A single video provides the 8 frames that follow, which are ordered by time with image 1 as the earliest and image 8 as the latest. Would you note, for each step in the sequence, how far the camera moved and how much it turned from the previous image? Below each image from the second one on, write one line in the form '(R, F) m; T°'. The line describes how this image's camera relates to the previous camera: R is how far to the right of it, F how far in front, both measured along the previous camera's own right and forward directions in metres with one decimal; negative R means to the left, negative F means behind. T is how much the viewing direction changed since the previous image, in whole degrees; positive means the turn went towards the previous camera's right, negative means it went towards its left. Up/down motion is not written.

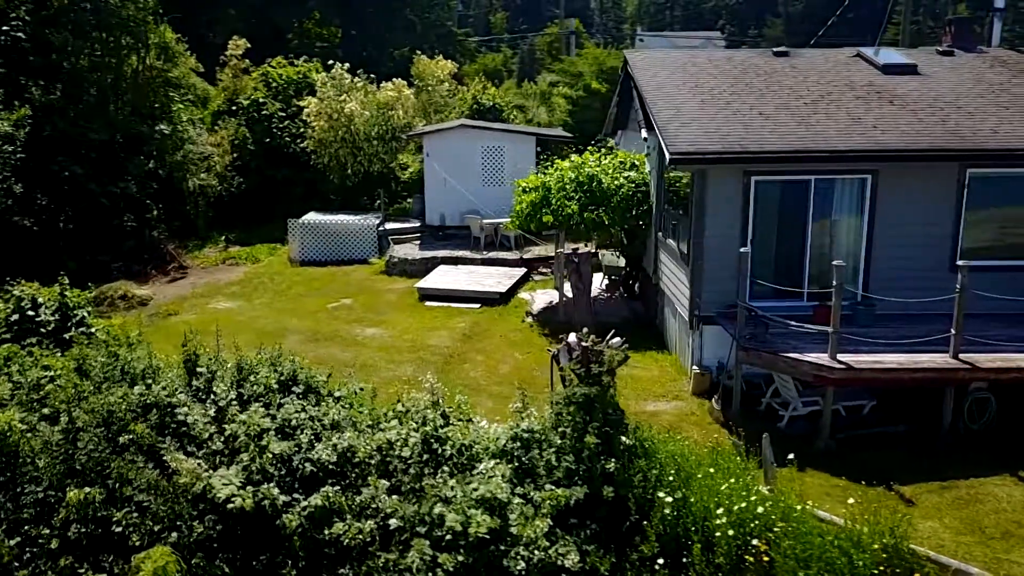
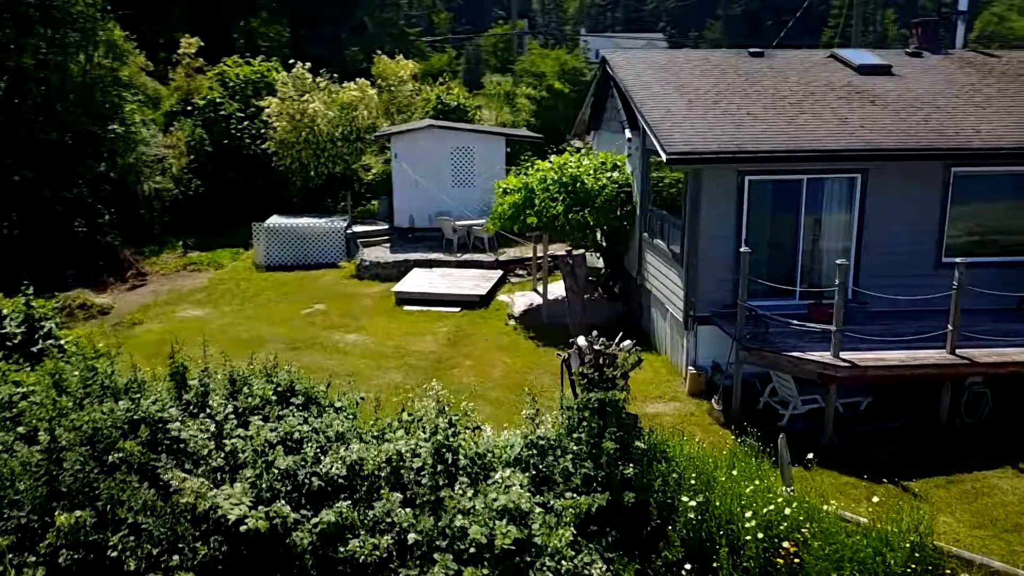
(-0.7, +0.2) m; +4°
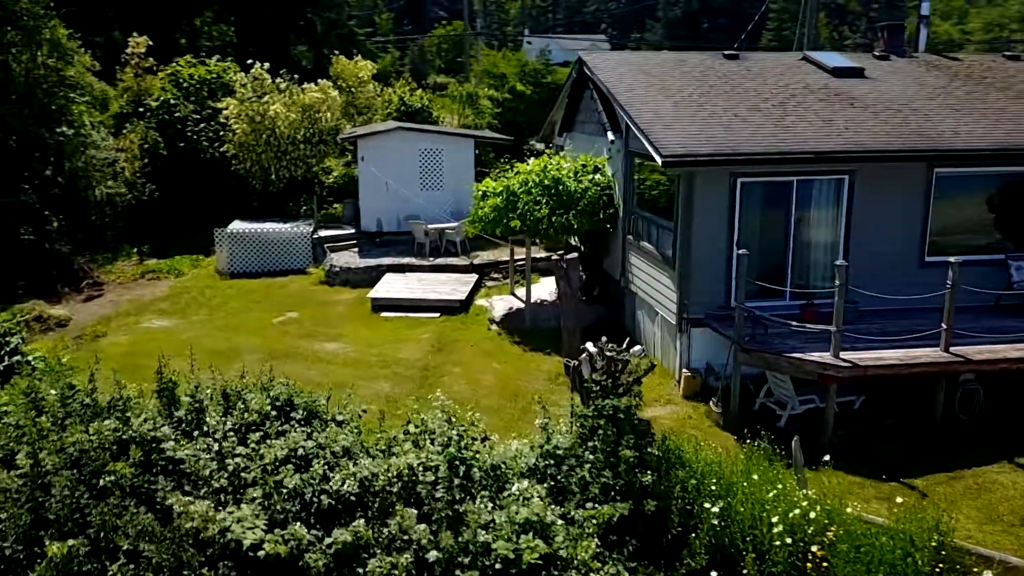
(-0.7, +0.2) m; +4°
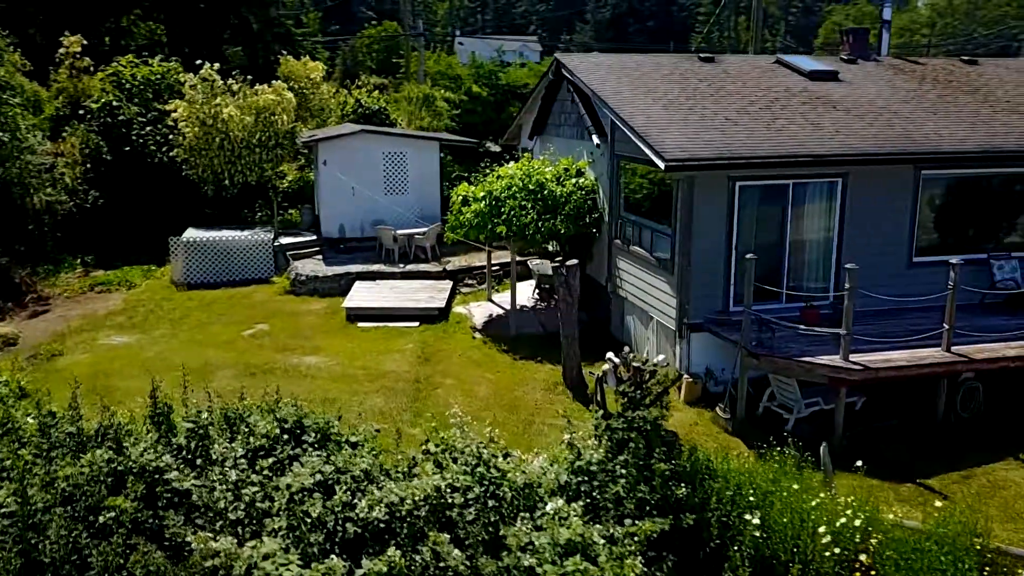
(-0.9, +0.3) m; +5°
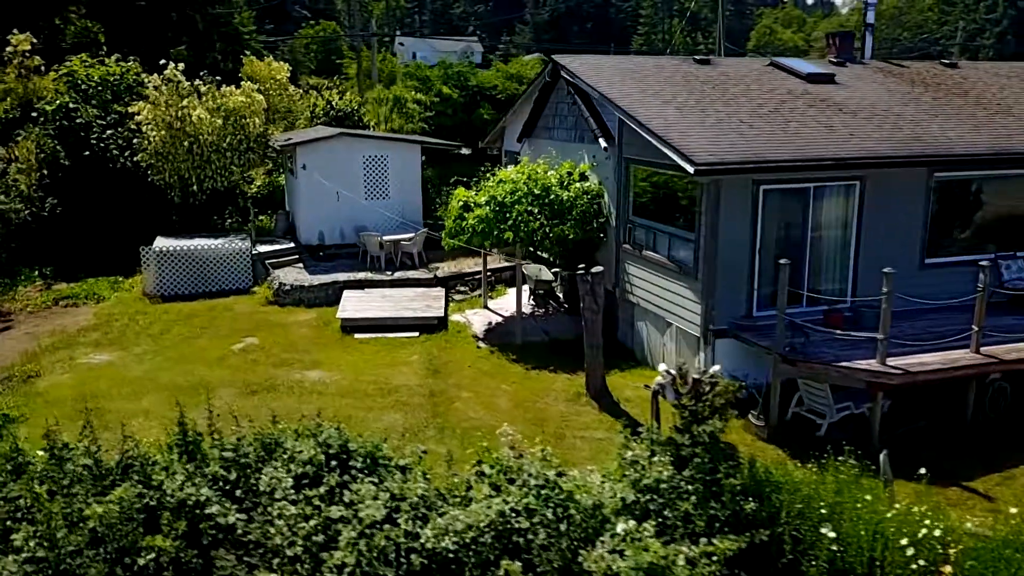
(-1.1, +0.4) m; +4°
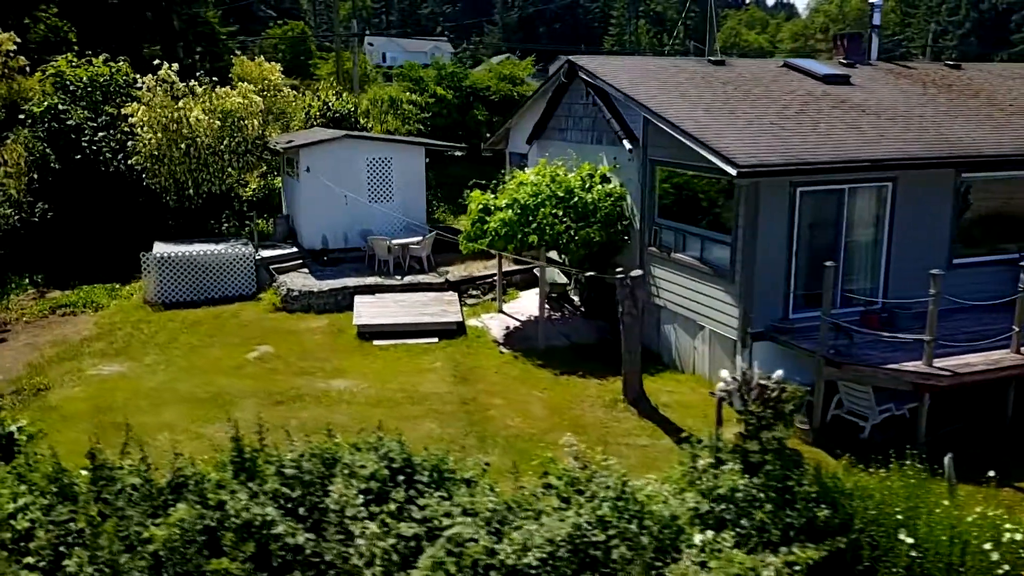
(-0.9, +0.2) m; +2°
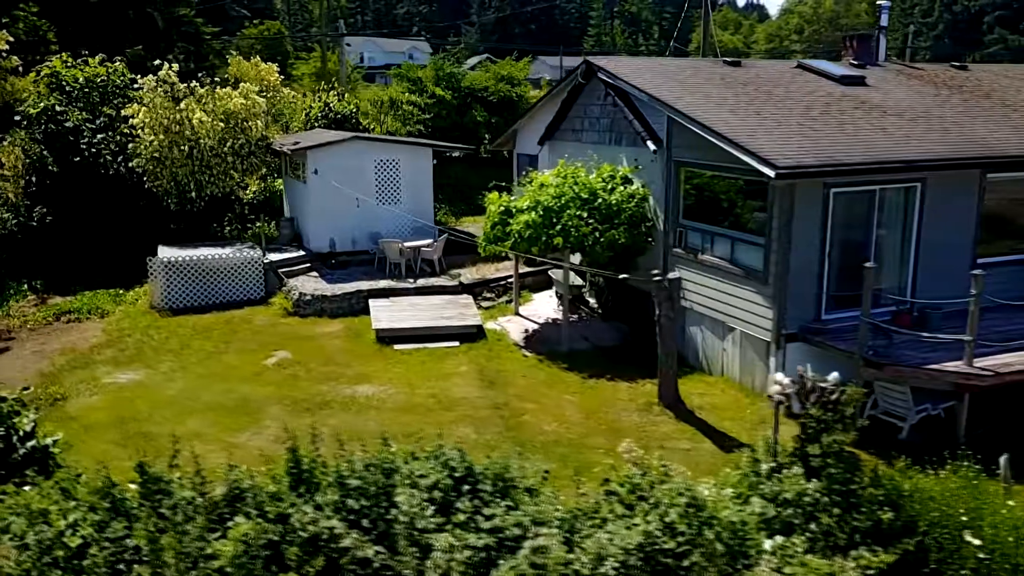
(-0.8, +0.1) m; +2°
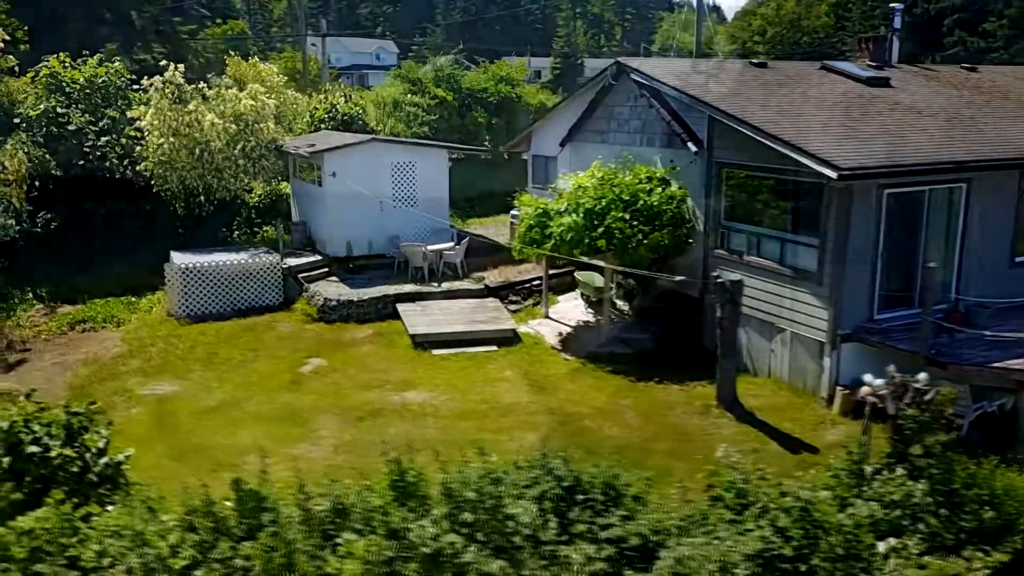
(-1.2, +0.2) m; +3°
